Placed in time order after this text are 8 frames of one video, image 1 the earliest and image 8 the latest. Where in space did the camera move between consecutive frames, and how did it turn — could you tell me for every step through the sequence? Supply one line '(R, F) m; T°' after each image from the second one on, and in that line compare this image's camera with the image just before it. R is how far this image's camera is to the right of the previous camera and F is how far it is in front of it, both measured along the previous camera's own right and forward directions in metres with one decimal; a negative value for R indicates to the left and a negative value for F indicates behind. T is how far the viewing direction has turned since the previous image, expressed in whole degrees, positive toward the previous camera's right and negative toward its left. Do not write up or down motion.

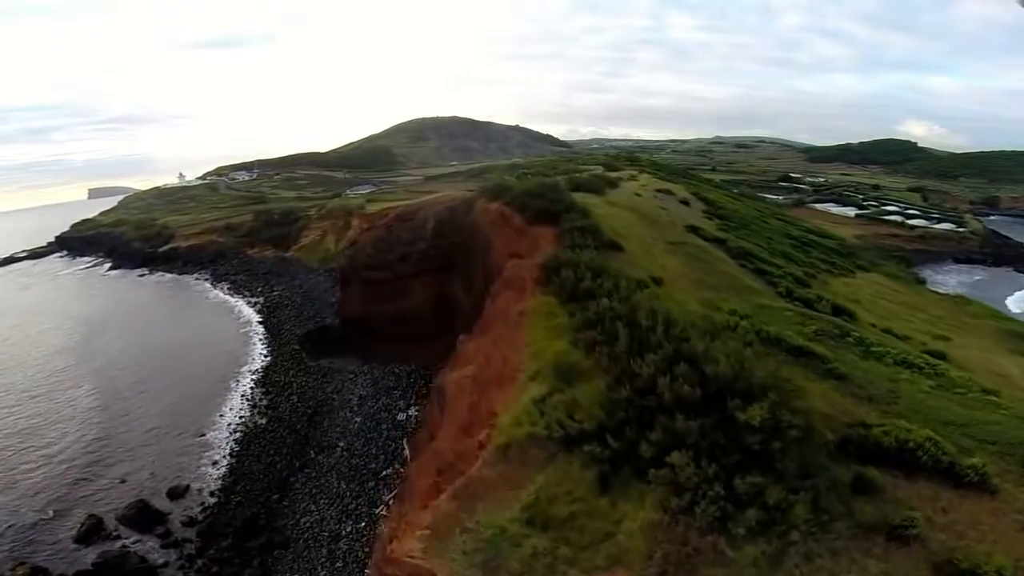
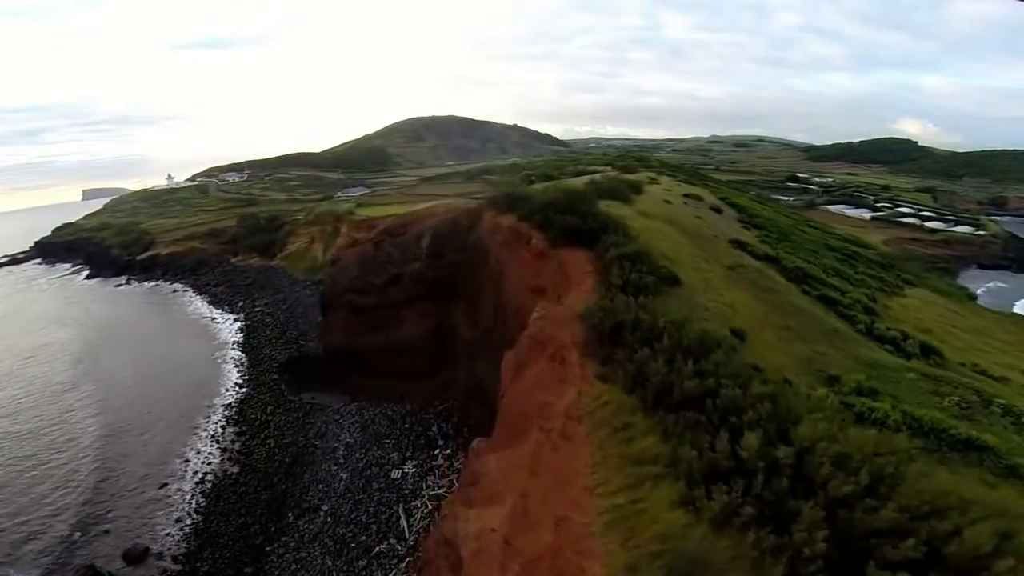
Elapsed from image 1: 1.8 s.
(-0.7, +4.6) m; 0°
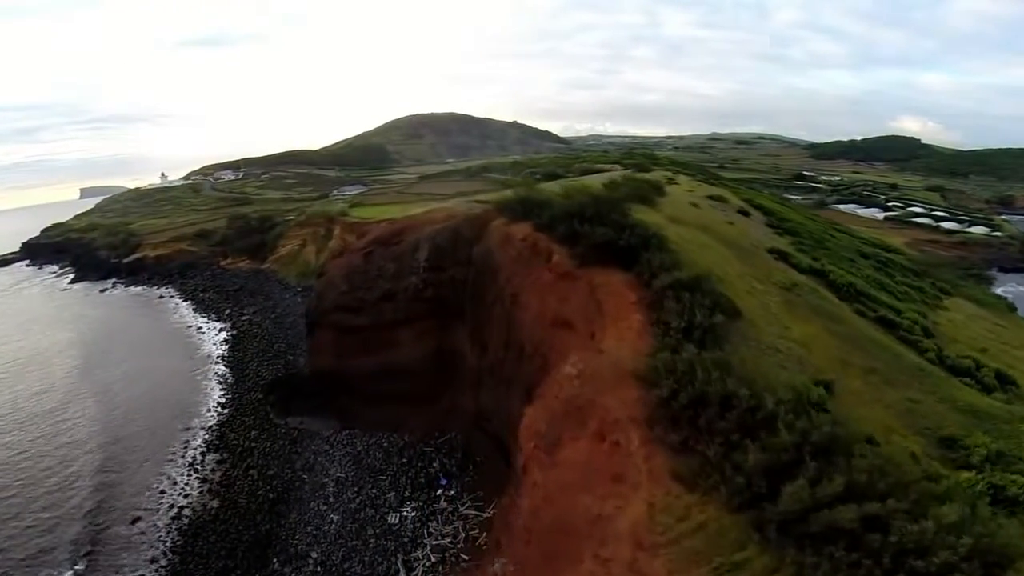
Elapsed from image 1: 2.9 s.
(-0.4, +2.8) m; 0°
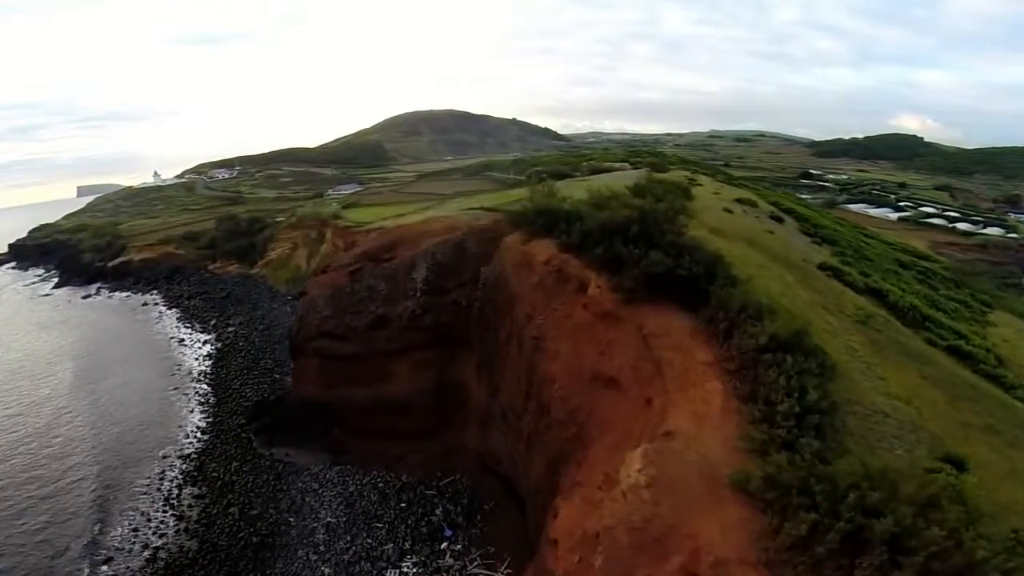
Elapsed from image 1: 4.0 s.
(-0.5, +2.8) m; 0°
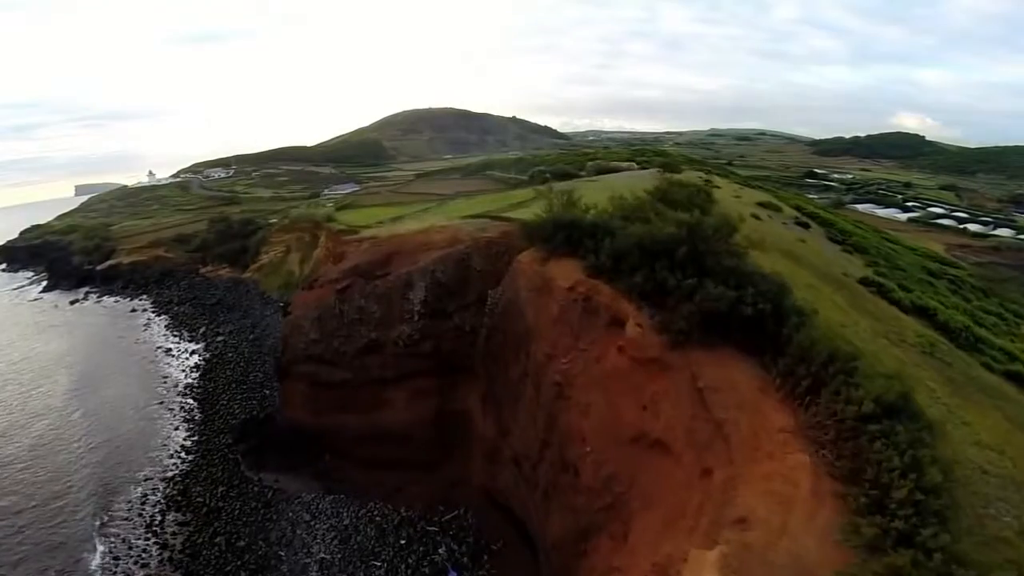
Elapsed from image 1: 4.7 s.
(-0.3, +1.9) m; 0°
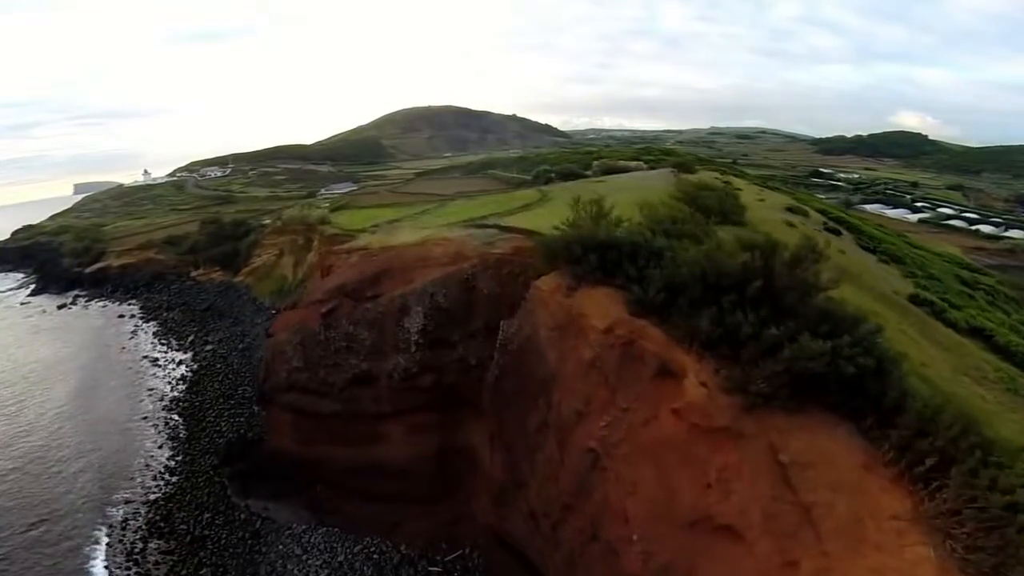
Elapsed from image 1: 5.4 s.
(-0.2, +1.9) m; 0°
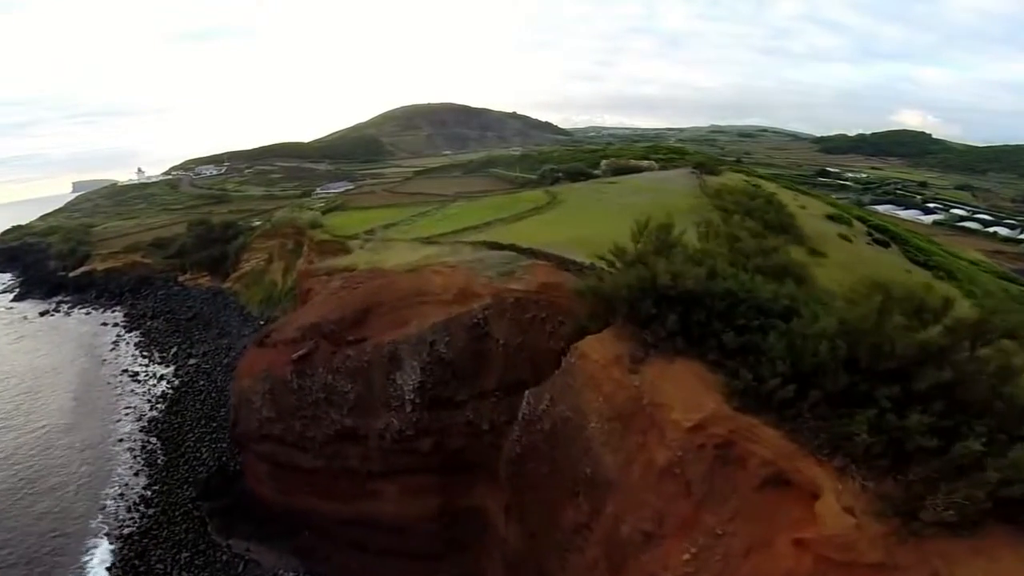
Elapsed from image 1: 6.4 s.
(-0.3, +2.5) m; 0°
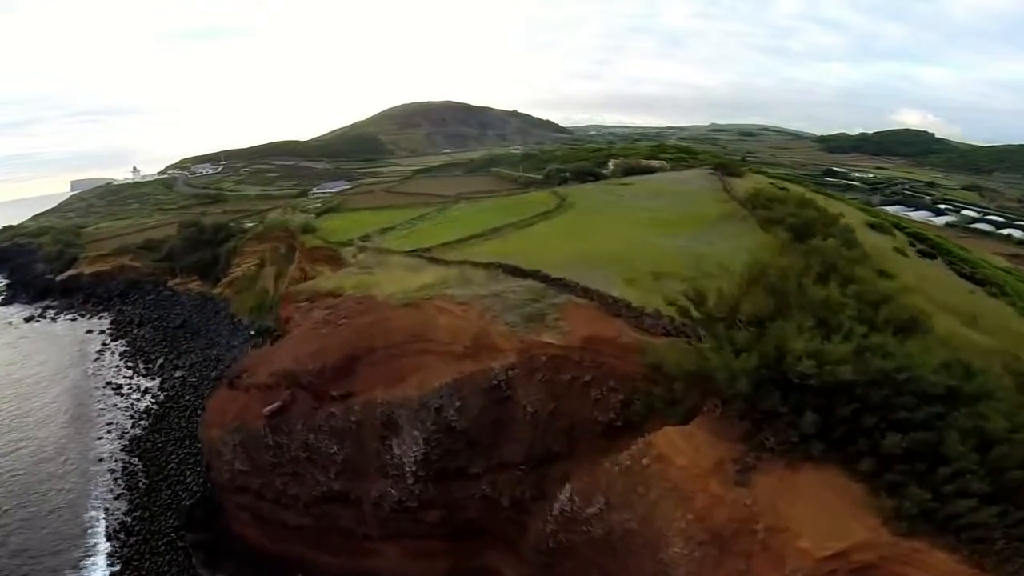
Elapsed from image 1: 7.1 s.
(-0.3, +2.0) m; 0°
